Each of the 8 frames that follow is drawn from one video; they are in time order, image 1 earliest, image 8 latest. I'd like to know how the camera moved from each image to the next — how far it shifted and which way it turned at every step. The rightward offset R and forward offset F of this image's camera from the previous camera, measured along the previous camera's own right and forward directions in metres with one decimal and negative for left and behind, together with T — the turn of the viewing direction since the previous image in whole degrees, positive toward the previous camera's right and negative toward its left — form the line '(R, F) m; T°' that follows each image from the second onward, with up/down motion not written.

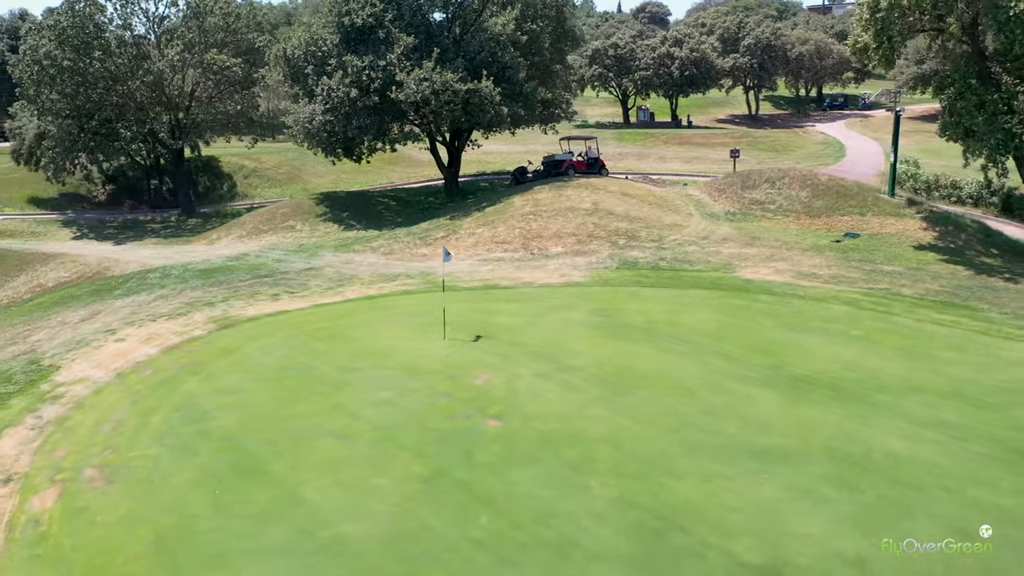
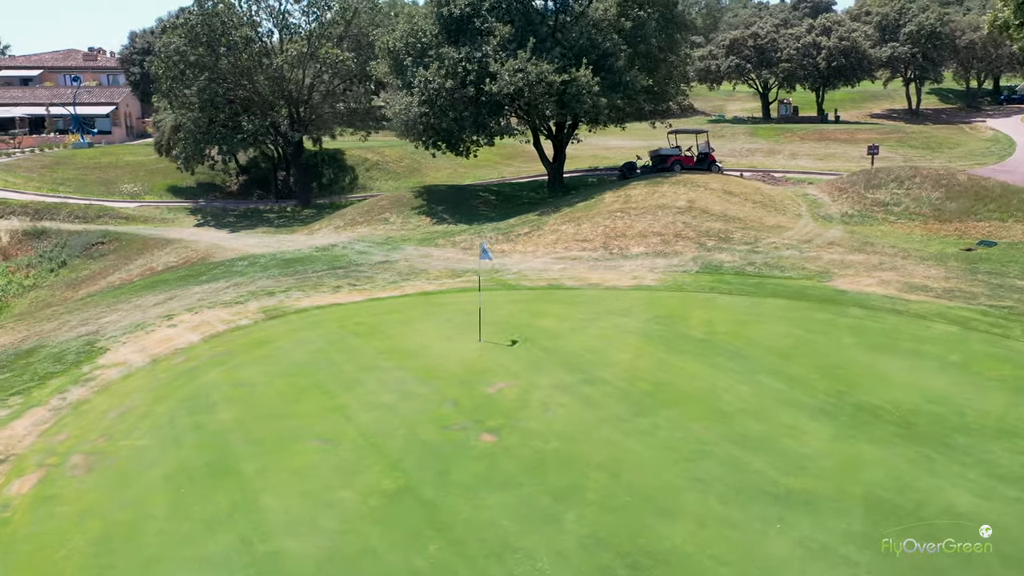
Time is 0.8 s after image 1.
(+2.2, +1.5) m; -10°
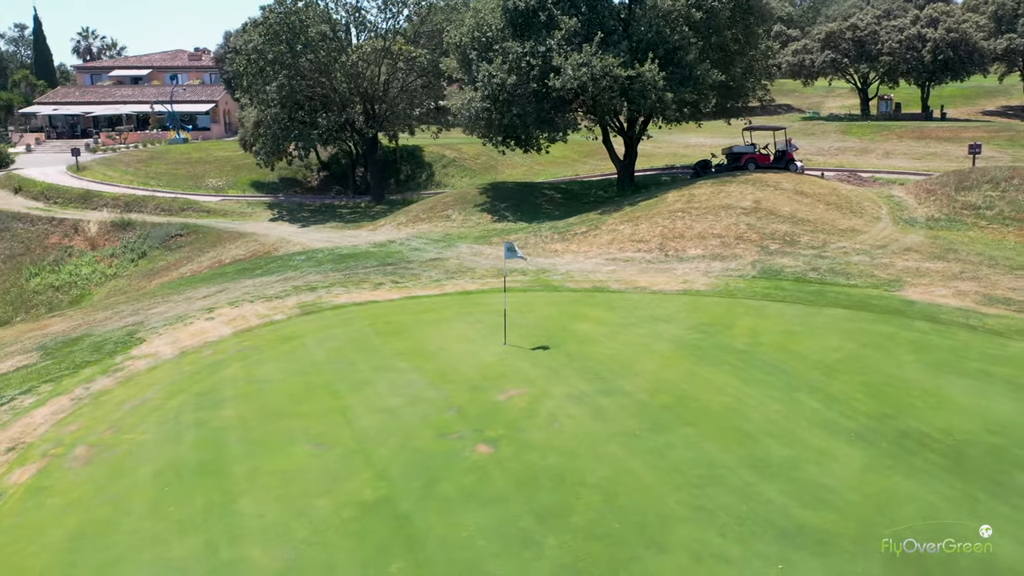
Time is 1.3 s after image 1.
(+1.3, +0.8) m; -7°
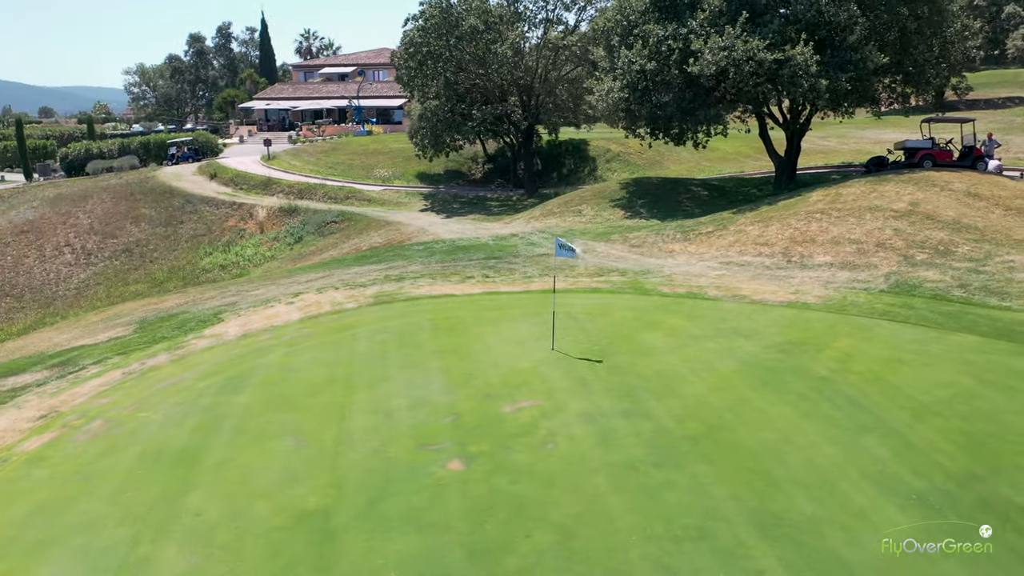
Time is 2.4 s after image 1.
(+2.7, +1.7) m; -14°
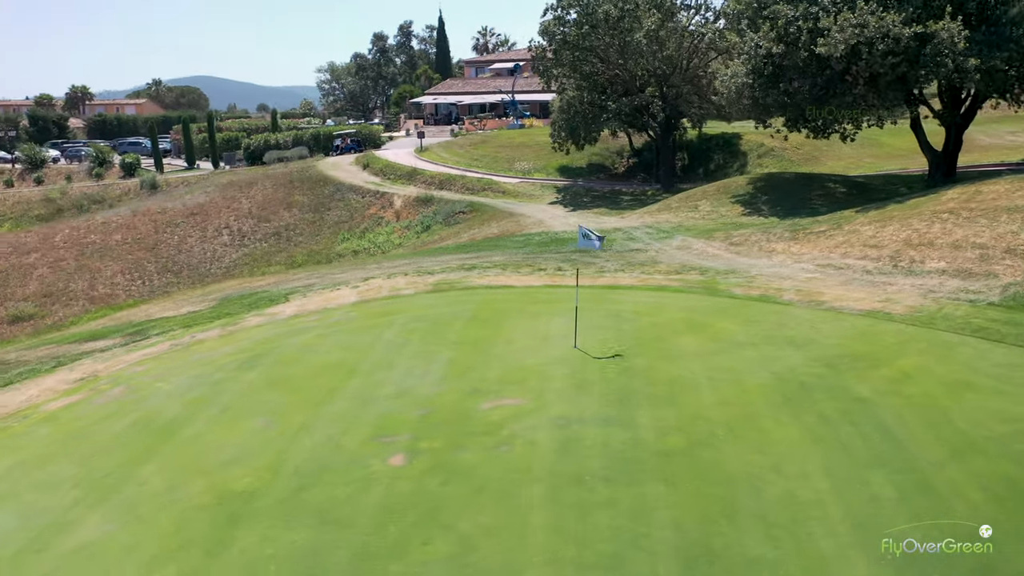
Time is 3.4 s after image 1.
(+2.7, +1.1) m; -13°
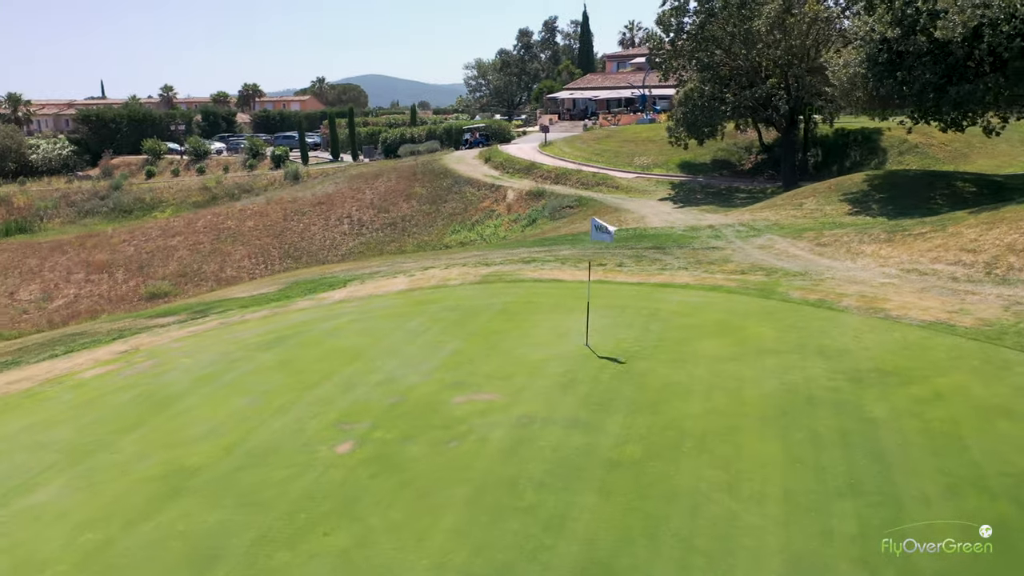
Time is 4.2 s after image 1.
(+2.3, +0.7) m; -11°
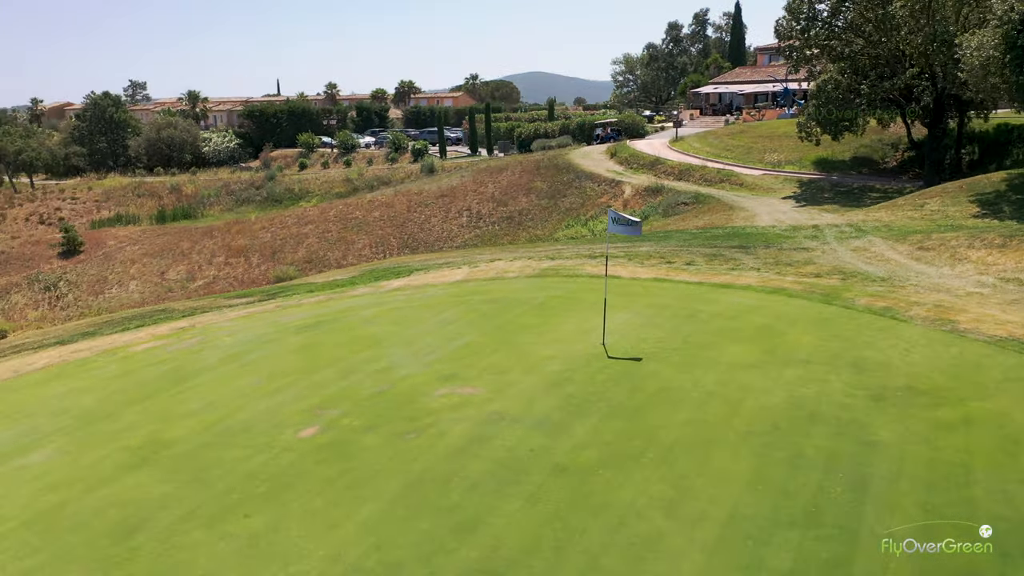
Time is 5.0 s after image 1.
(+2.1, +0.6) m; -11°
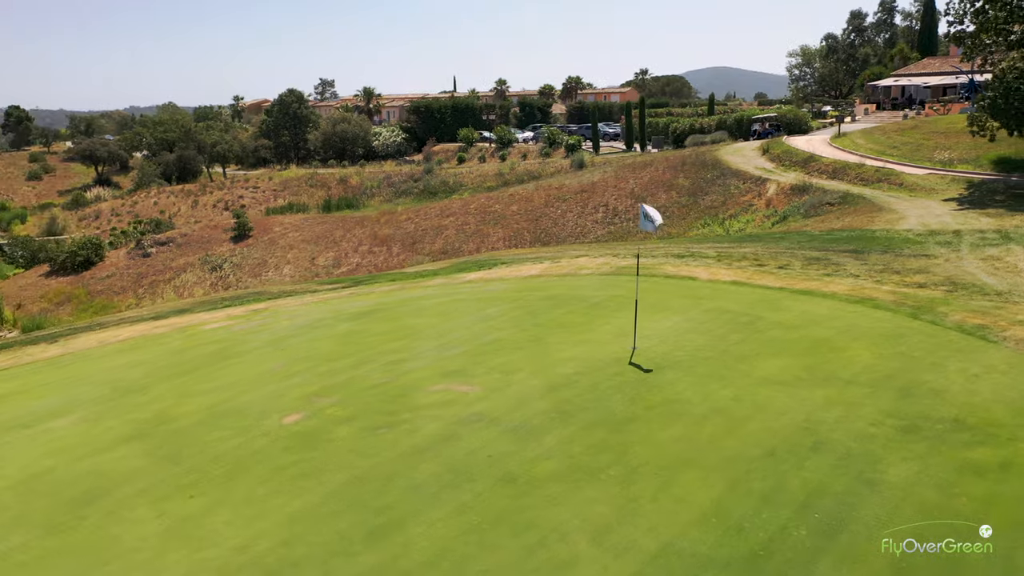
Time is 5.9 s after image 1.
(+2.0, +0.7) m; -12°
